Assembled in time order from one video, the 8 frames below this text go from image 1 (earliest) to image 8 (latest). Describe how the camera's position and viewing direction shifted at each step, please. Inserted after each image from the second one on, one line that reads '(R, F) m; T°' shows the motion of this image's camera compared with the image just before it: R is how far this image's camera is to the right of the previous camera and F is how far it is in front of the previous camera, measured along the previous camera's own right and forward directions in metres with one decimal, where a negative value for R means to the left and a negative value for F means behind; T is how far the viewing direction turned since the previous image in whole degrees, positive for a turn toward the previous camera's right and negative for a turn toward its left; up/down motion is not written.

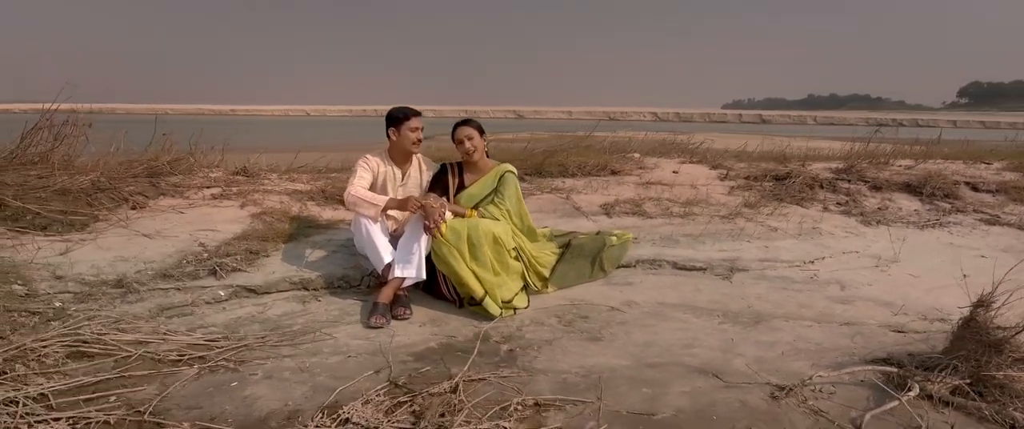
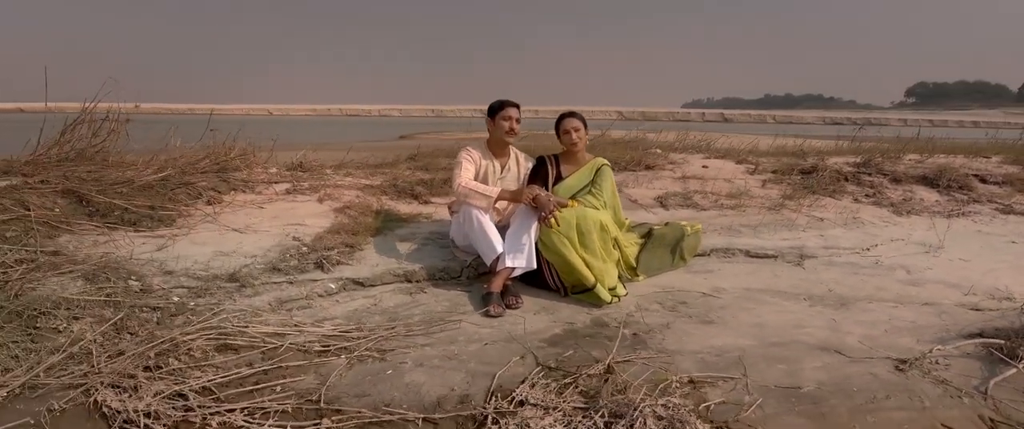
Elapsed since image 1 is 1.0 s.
(-0.9, -0.1) m; +4°
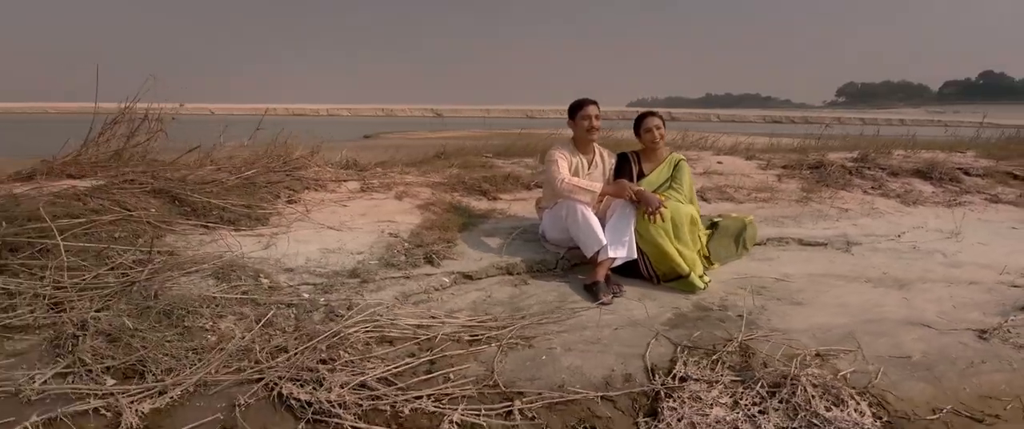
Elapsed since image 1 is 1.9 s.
(-1.0, -0.1) m; +5°
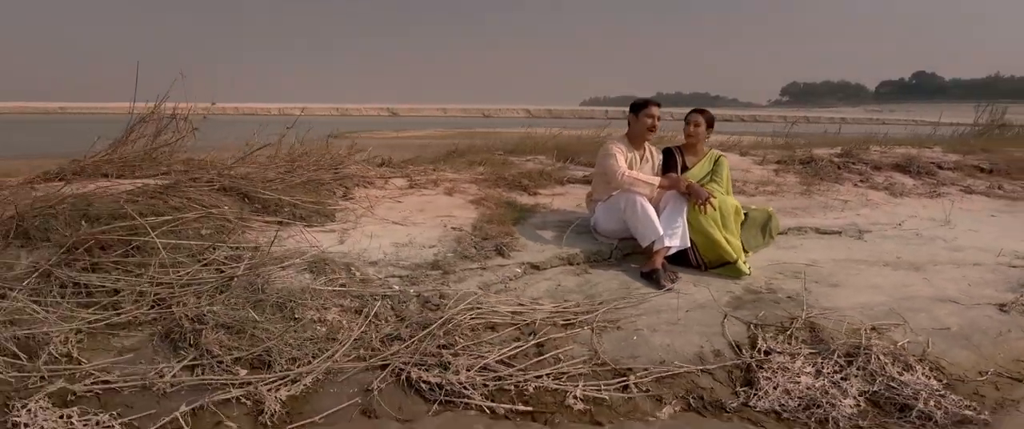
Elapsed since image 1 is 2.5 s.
(-0.8, -0.2) m; +5°
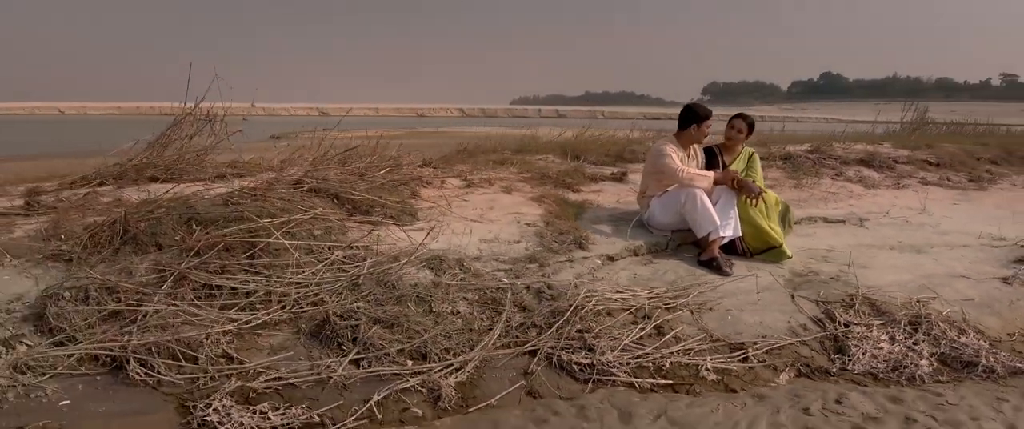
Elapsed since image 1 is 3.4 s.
(-1.1, -0.2) m; +7°
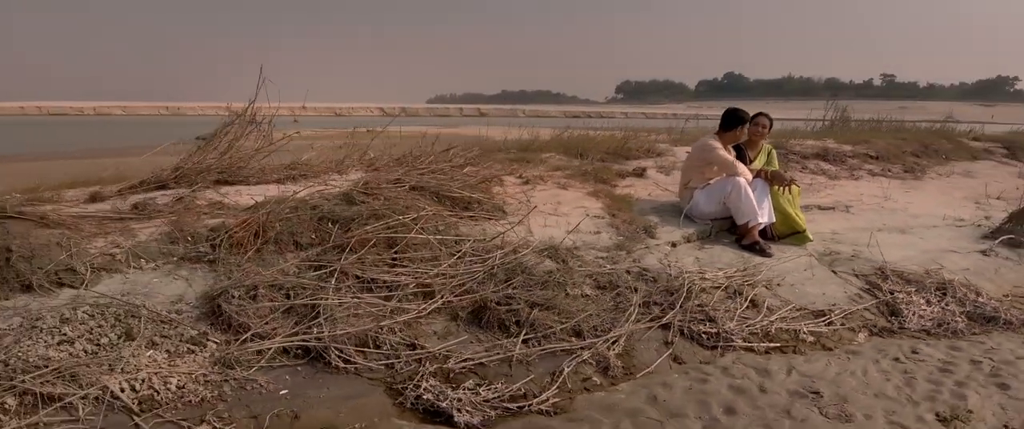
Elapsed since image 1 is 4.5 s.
(-1.3, -0.3) m; +8°
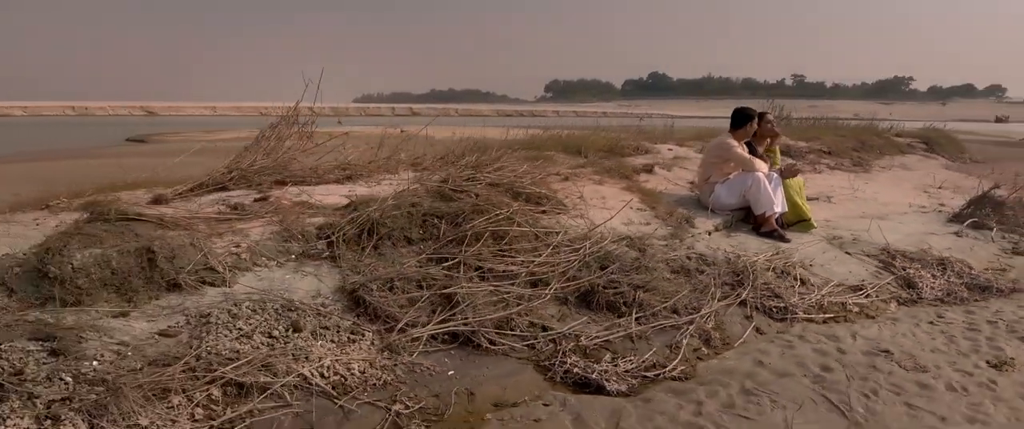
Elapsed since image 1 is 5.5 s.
(-1.1, -0.3) m; +7°
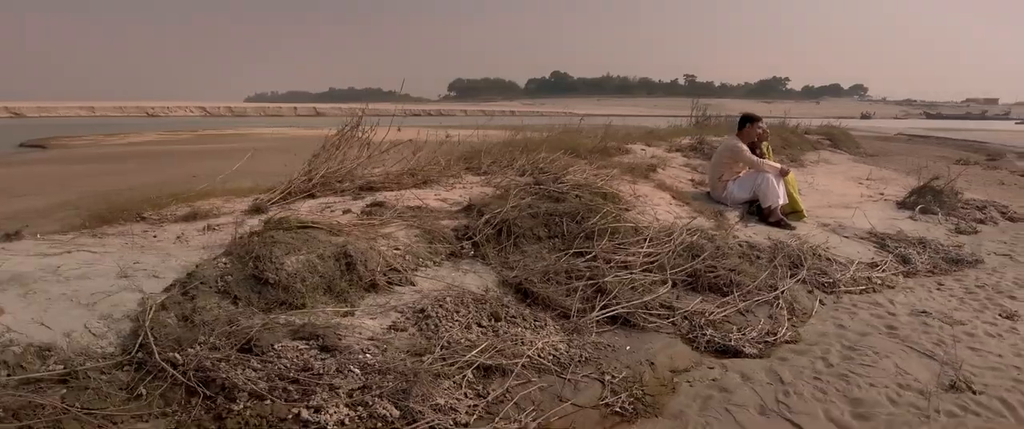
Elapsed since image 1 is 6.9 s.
(-1.5, -0.4) m; +9°
